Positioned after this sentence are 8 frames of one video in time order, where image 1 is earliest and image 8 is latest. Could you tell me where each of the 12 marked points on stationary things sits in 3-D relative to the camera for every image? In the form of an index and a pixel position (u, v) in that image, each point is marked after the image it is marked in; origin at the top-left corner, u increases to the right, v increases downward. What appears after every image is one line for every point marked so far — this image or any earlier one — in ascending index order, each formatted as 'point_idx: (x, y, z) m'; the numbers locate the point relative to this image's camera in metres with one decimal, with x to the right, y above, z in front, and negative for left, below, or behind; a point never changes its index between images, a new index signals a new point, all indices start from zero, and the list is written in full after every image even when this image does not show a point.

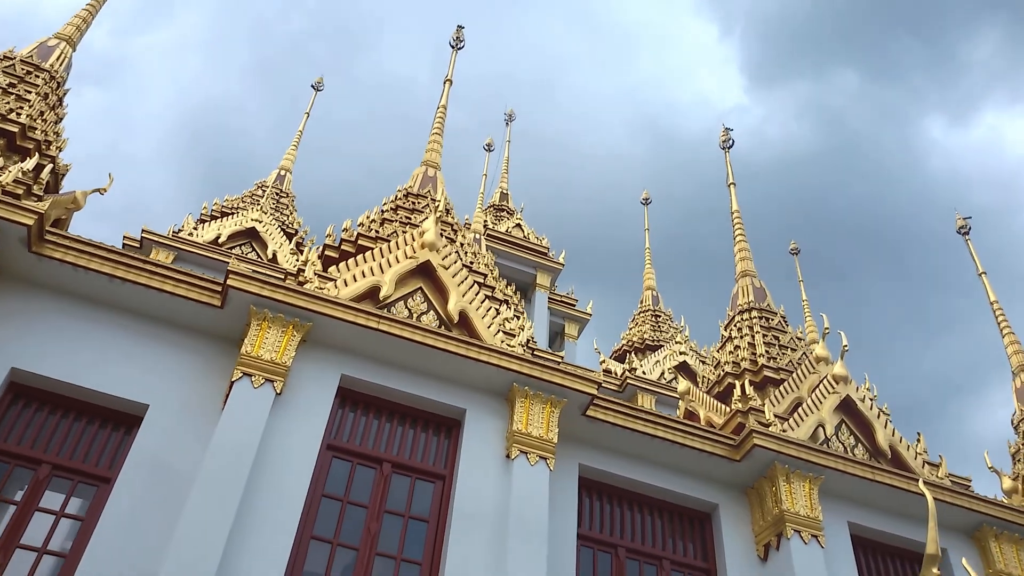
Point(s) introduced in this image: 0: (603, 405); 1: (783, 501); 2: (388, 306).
0: (+1.0, -1.2, +9.7) m
1: (+2.8, -2.2, +9.7) m
2: (-1.4, -0.2, +10.3) m
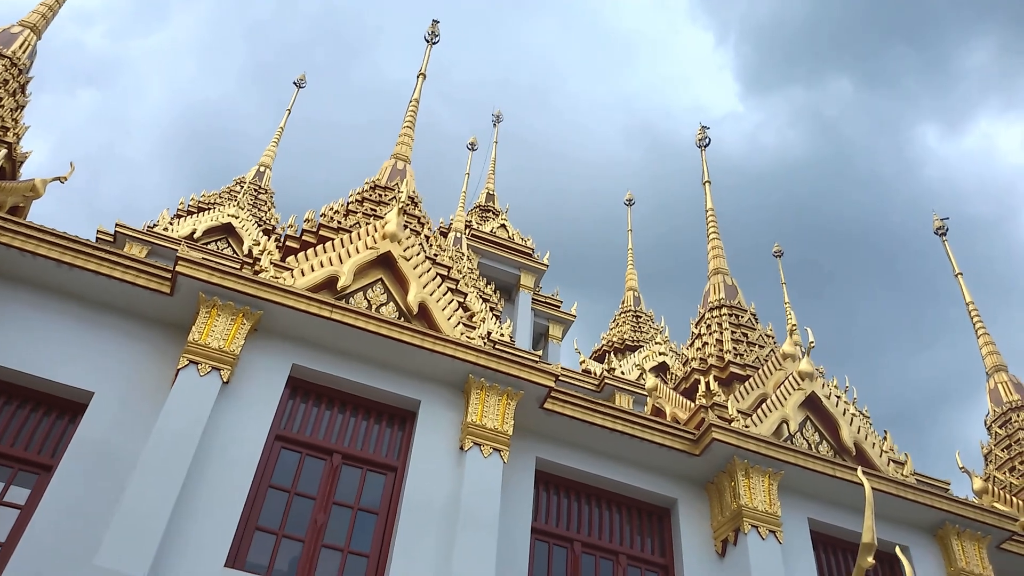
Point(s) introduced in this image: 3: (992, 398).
0: (+0.5, -1.1, +9.6) m
1: (+2.3, -2.1, +9.6) m
2: (-1.8, -0.1, +10.2) m
3: (+8.4, -1.9, +16.6) m
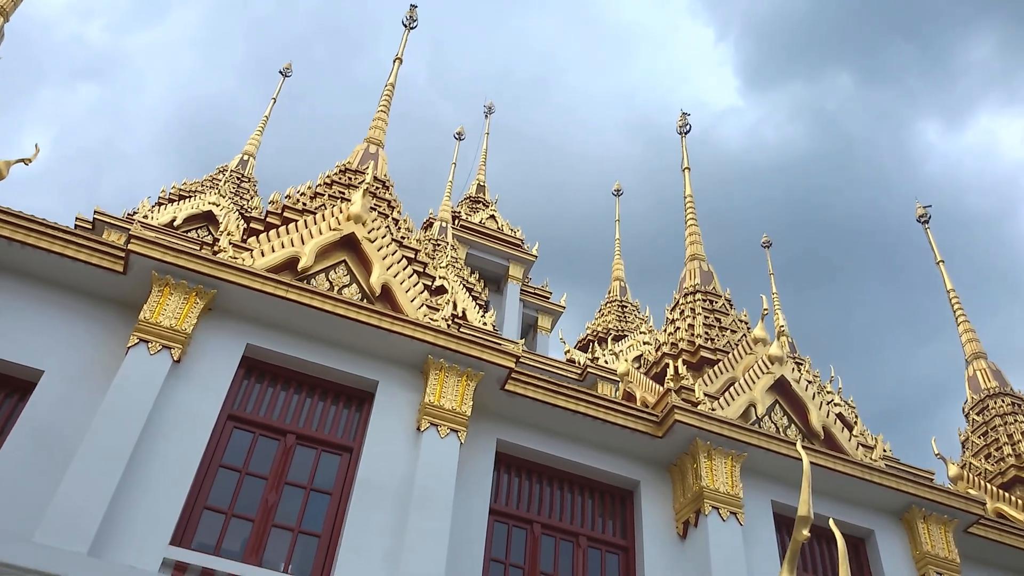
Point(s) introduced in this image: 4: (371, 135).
0: (+0.1, -0.9, +9.5) m
1: (+1.9, -1.9, +9.5) m
2: (-2.2, +0.1, +10.1) m
3: (+8.0, -1.7, +16.6) m
4: (-2.2, +2.4, +14.6) m
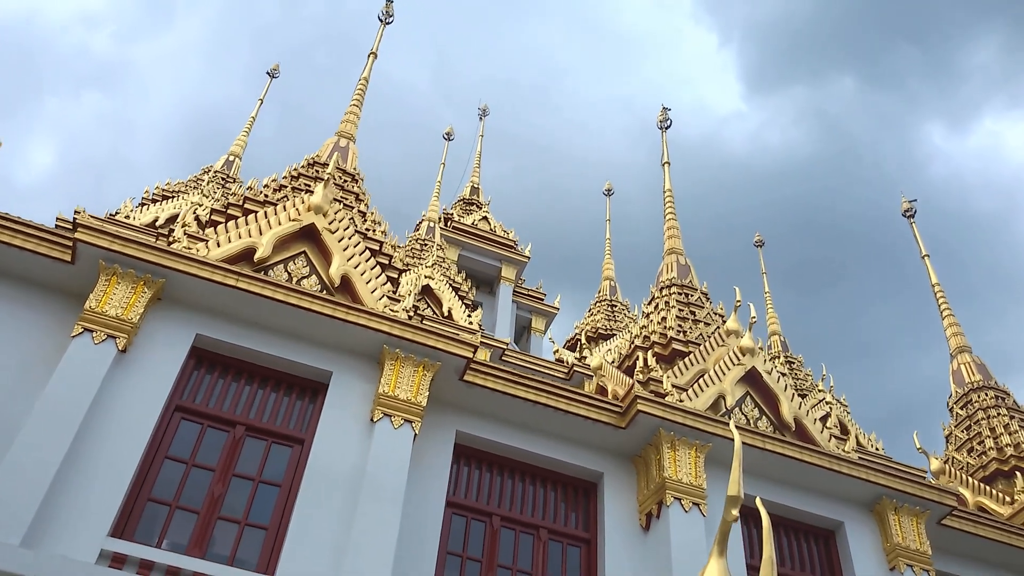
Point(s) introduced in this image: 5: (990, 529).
0: (-0.3, -0.8, +9.4) m
1: (+1.5, -1.8, +9.3) m
2: (-2.6, +0.2, +10.0) m
3: (+7.7, -1.6, +16.4) m
4: (-2.6, +2.4, +14.5) m
5: (+5.3, -2.7, +10.4) m
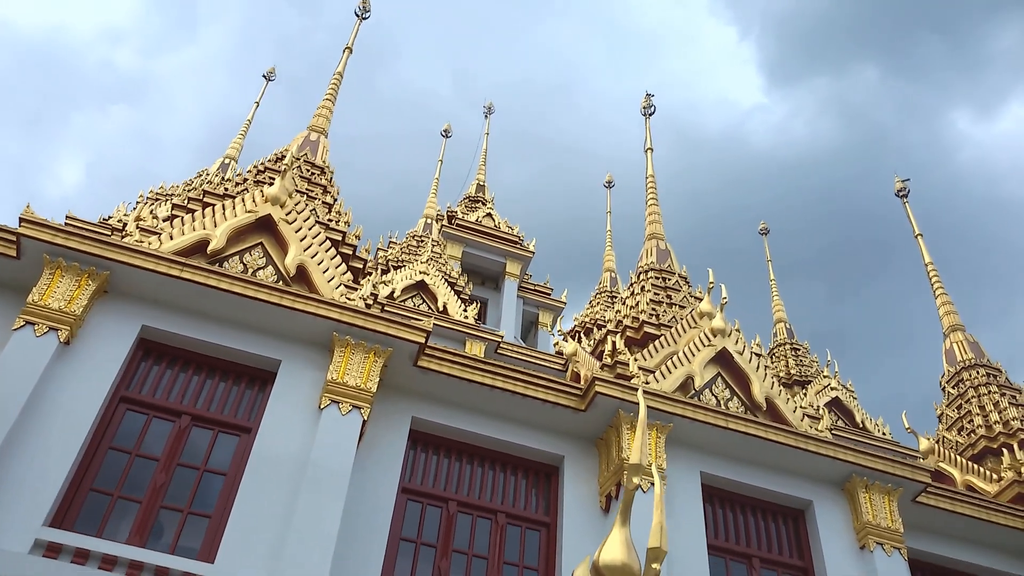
0: (-0.7, -0.7, +9.3) m
1: (+1.1, -1.6, +9.2) m
2: (-3.1, +0.3, +9.9) m
3: (+7.4, -1.2, +16.1) m
4: (-3.0, +2.5, +14.4) m
5: (+4.9, -2.4, +10.2) m
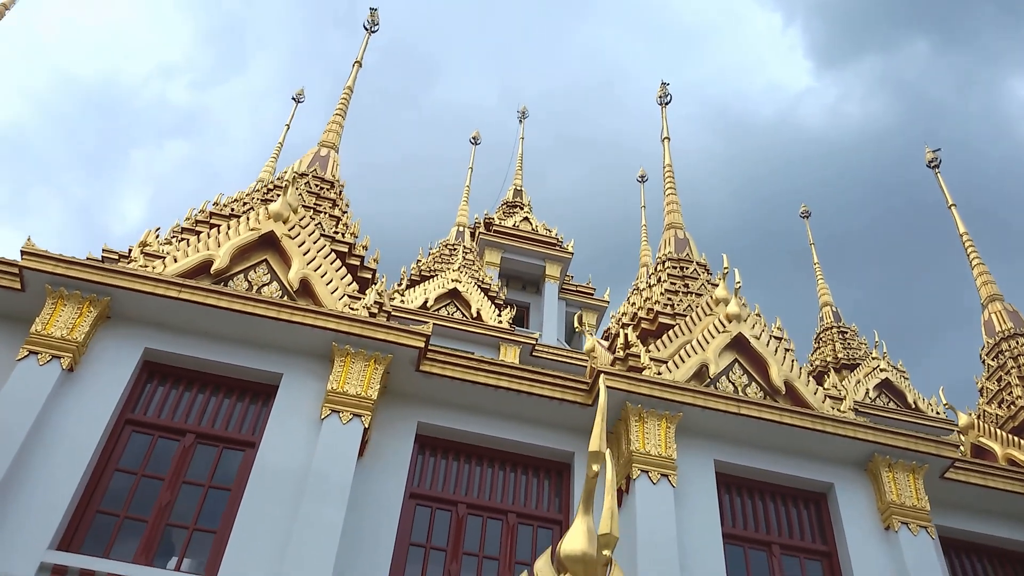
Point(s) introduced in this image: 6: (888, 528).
0: (-0.7, -0.7, +9.3) m
1: (+1.2, -1.5, +9.1) m
2: (-3.1, +0.1, +10.1) m
3: (+7.8, -0.7, +15.6) m
4: (-2.9, +2.3, +14.6) m
5: (+5.1, -2.0, +9.8) m
6: (+3.7, -2.3, +9.2) m
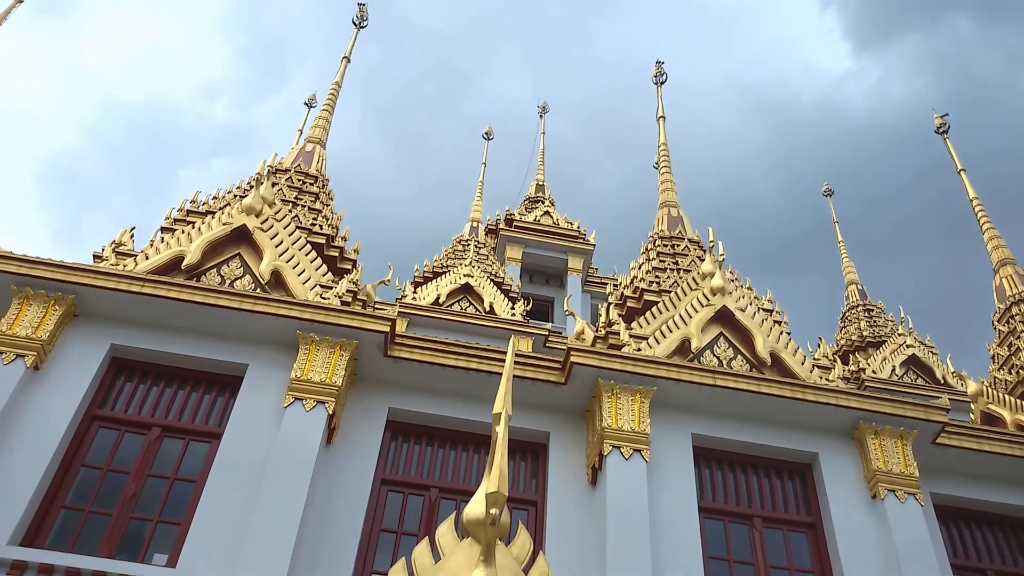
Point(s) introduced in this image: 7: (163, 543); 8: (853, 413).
0: (-1.0, -0.5, +9.2) m
1: (+0.9, -1.2, +8.9) m
2: (-3.4, +0.1, +10.1) m
3: (+7.8, -0.1, +15.1) m
4: (-3.1, +2.3, +14.6) m
5: (+4.8, -1.6, +9.5) m
6: (+3.4, -2.0, +8.9) m
7: (-2.9, -2.1, +7.7) m
8: (+3.4, -1.2, +9.3) m
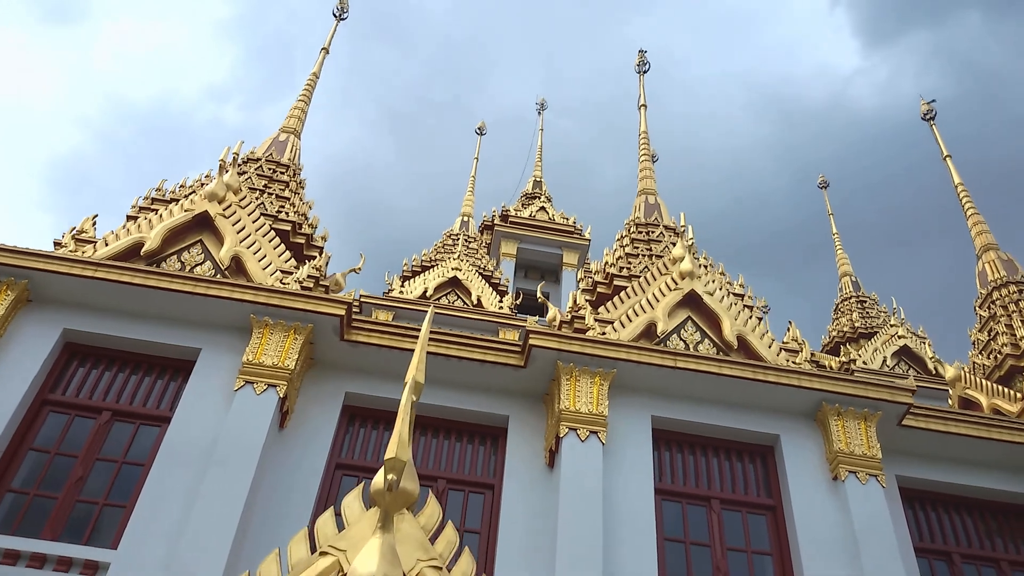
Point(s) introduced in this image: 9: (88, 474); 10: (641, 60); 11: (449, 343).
0: (-1.4, -0.4, +9.1) m
1: (+0.5, -1.0, +8.8) m
2: (-3.8, +0.3, +10.0) m
3: (+7.4, +0.1, +14.9) m
4: (-3.5, +2.5, +14.5) m
5: (+4.4, -1.4, +9.4) m
6: (+3.0, -1.8, +8.8) m
7: (-3.3, -1.9, +7.6) m
8: (+3.0, -1.0, +9.2) m
9: (-3.6, -1.6, +7.9) m
10: (+2.4, +4.3, +17.7) m
11: (-0.6, -0.5, +9.2) m
